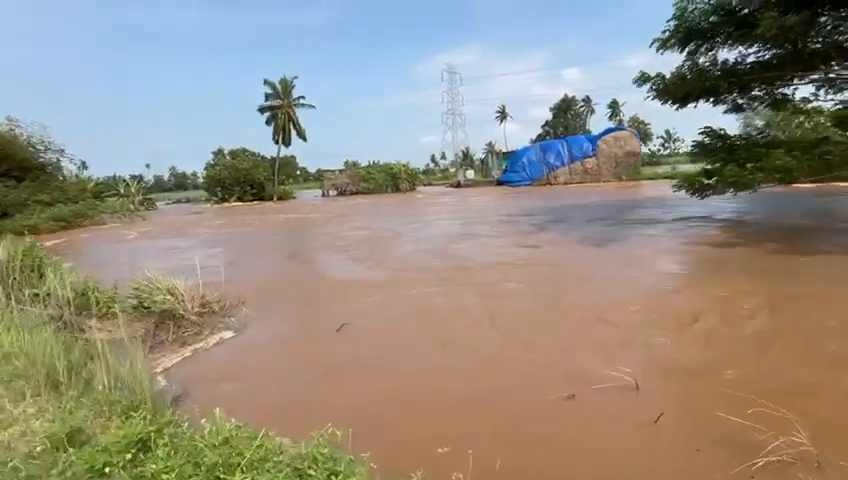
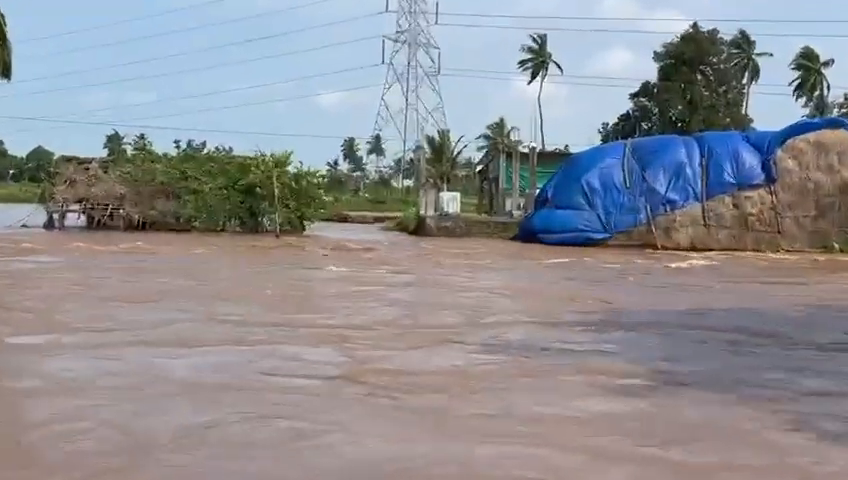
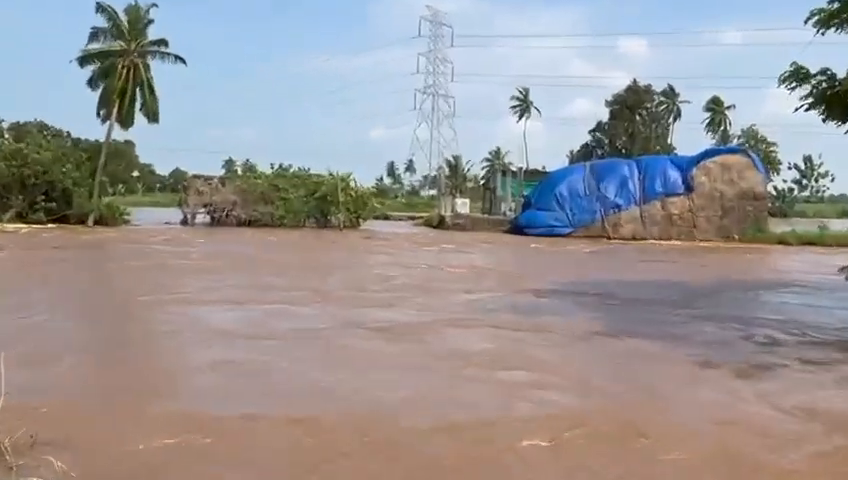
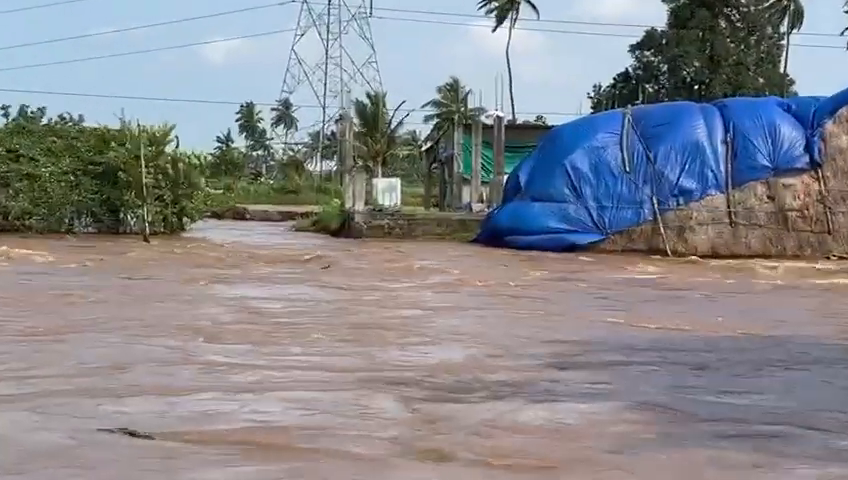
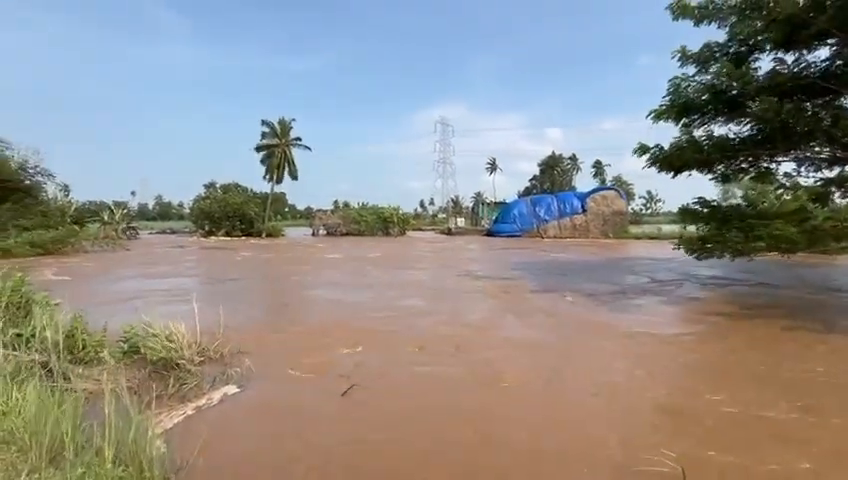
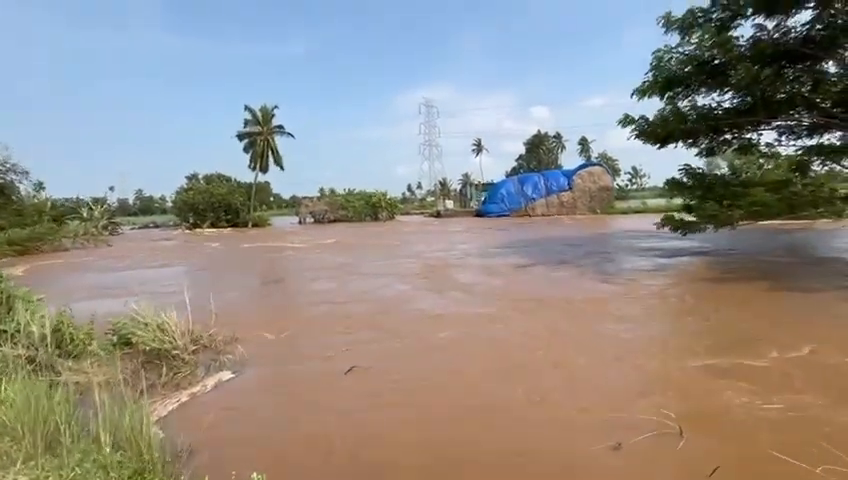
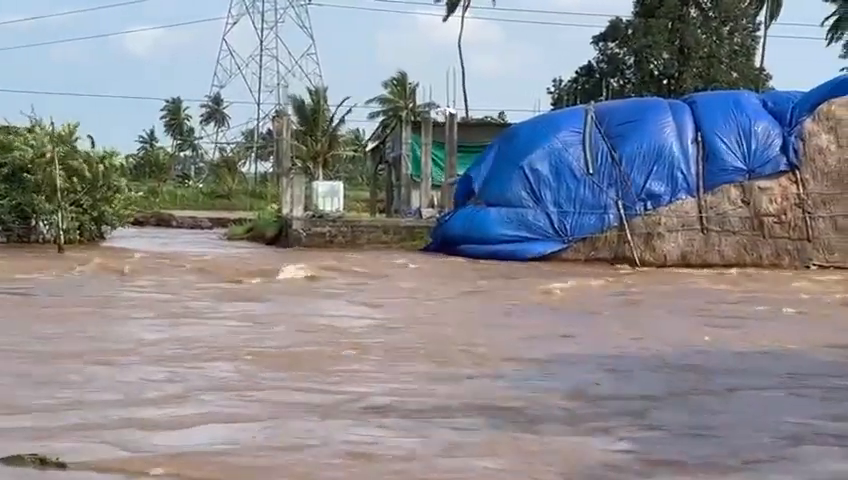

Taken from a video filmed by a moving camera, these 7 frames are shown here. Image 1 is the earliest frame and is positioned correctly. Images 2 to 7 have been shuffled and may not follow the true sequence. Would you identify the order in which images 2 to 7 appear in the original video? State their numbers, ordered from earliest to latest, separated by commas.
6, 5, 3, 2, 4, 7
